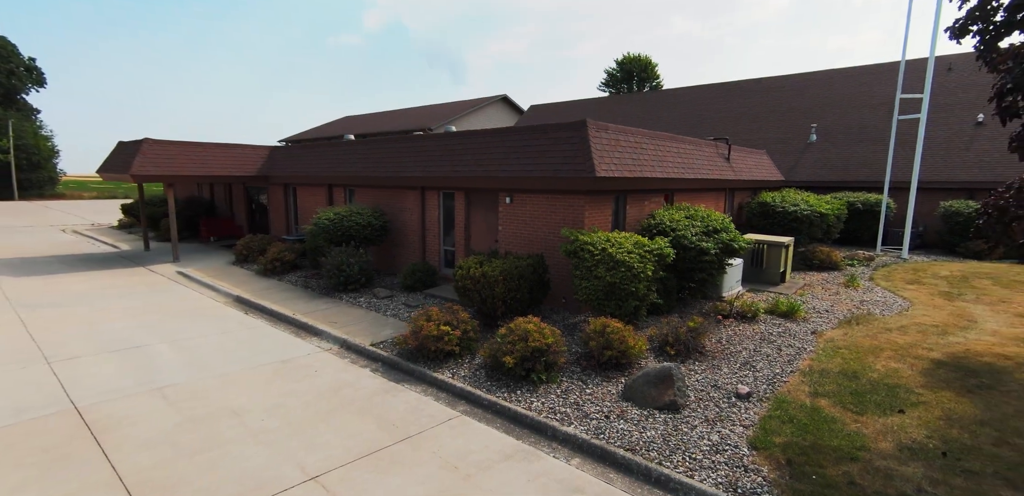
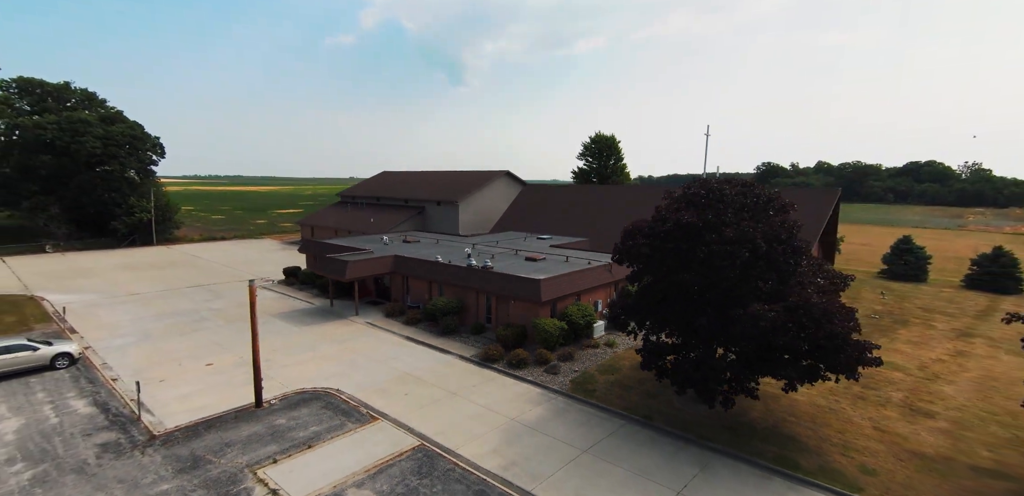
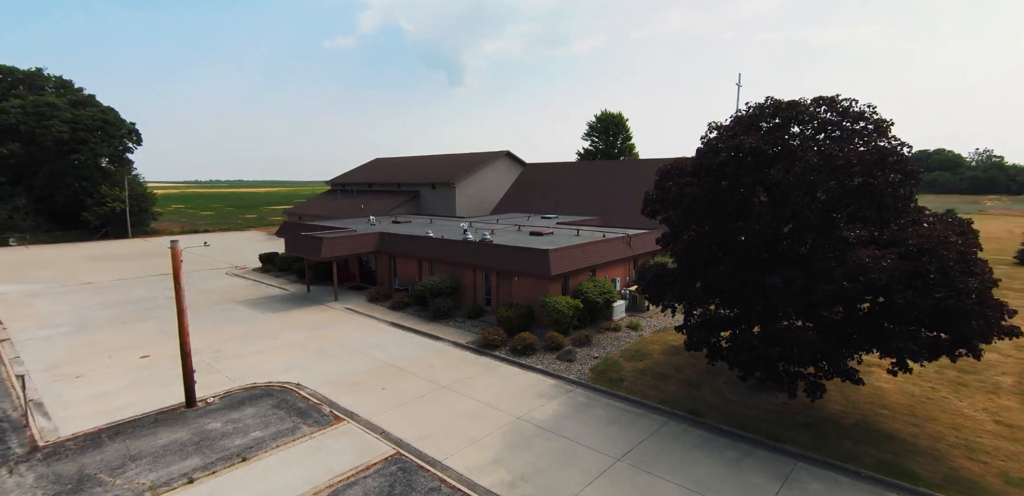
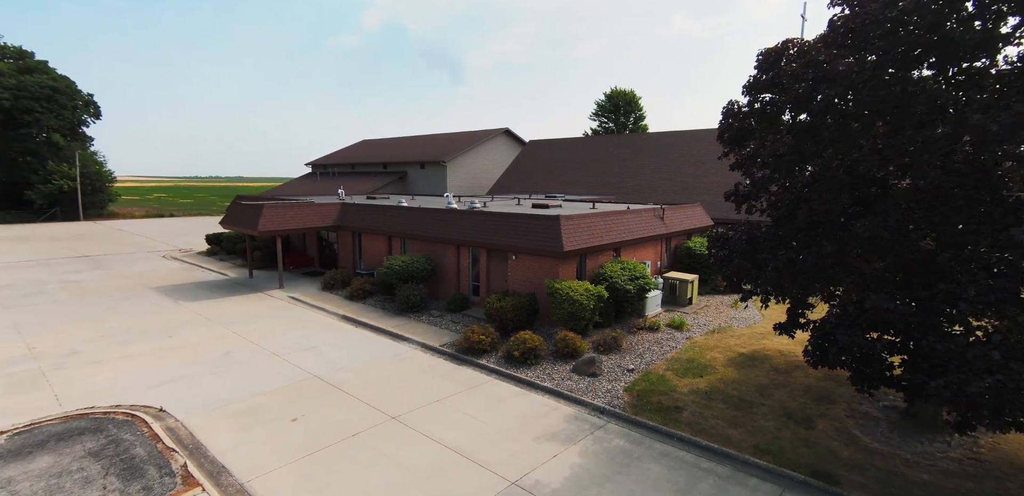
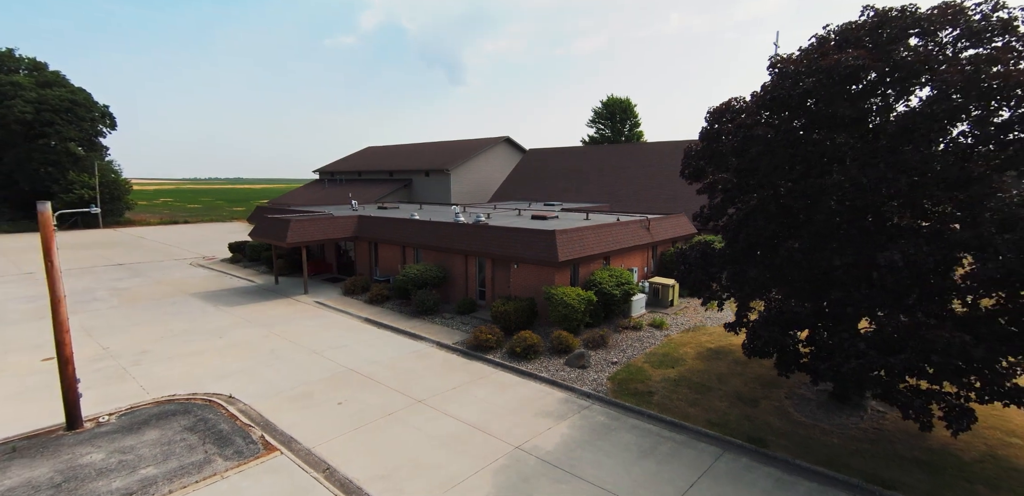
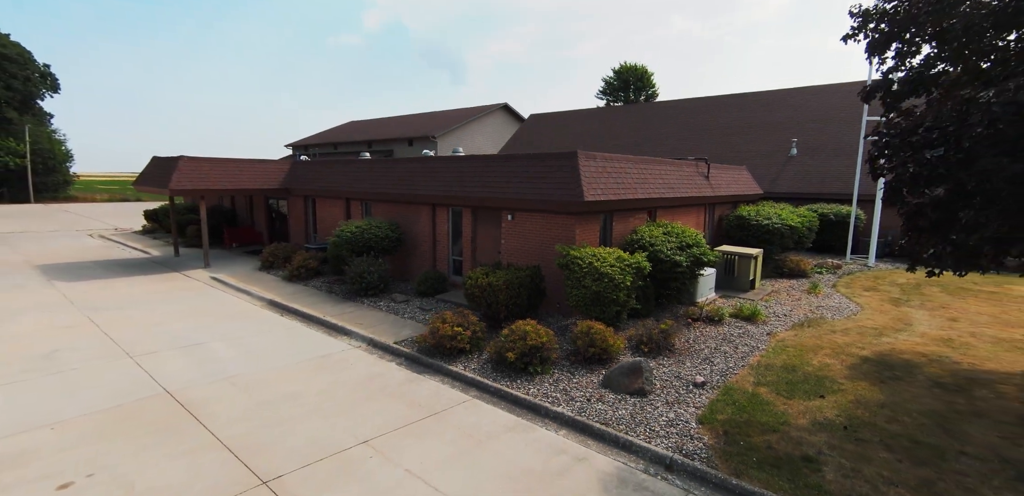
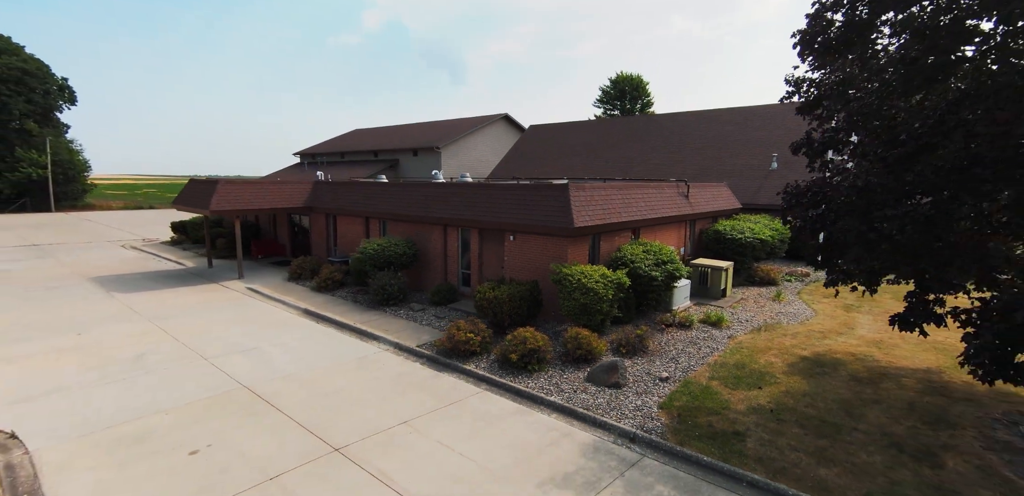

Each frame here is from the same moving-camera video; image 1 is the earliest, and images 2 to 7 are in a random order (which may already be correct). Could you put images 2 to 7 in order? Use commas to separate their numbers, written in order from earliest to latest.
6, 7, 4, 5, 3, 2
